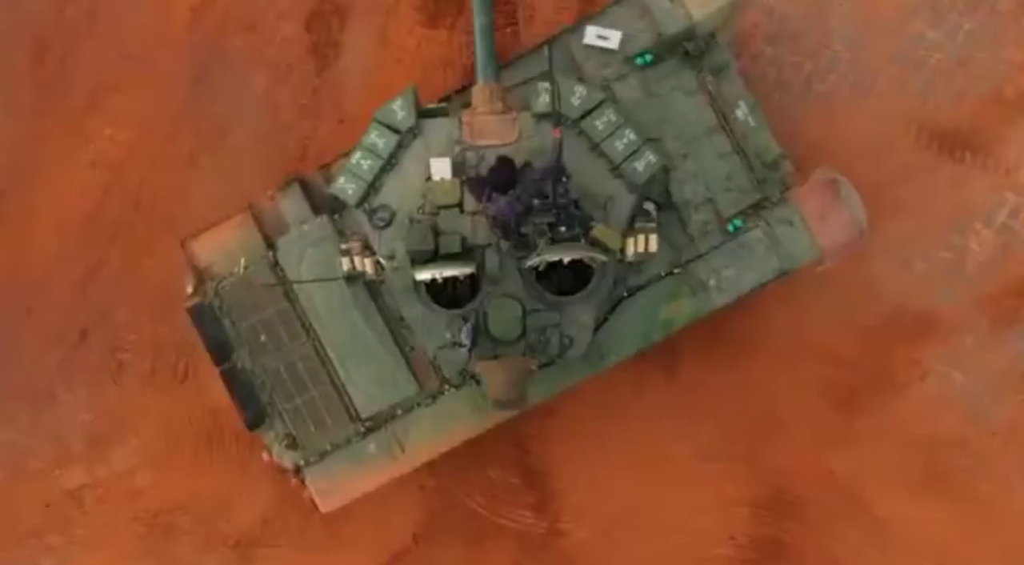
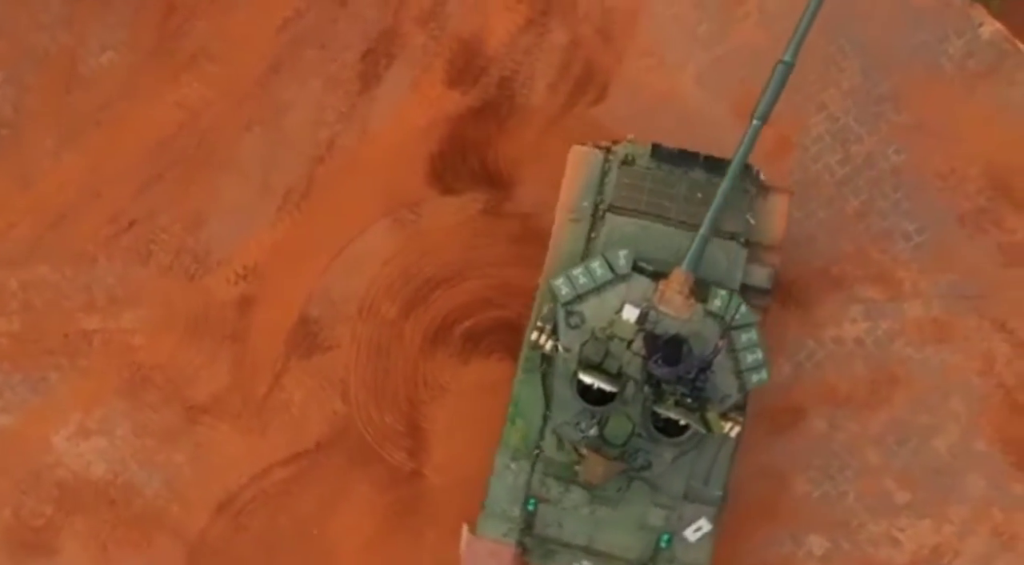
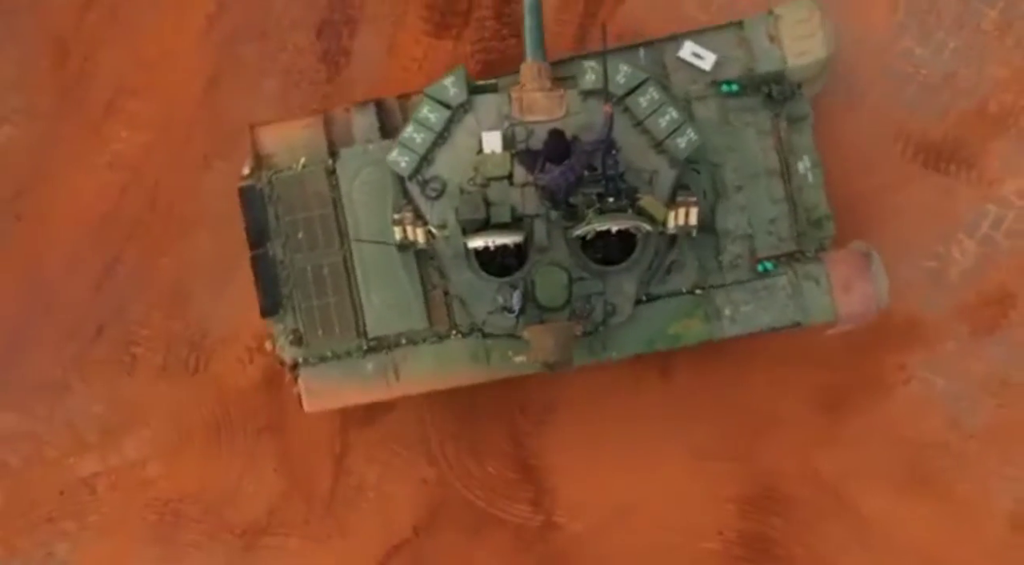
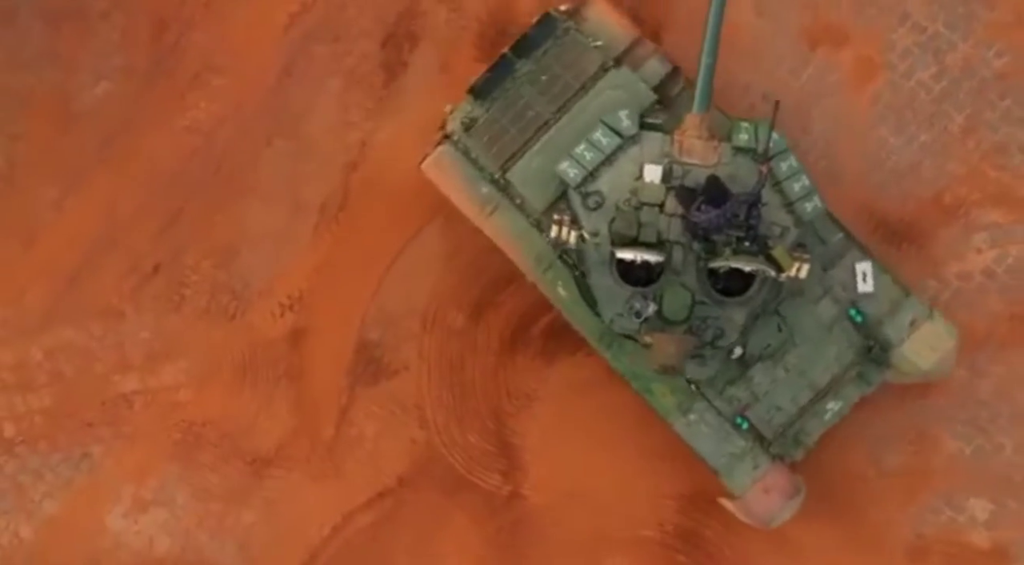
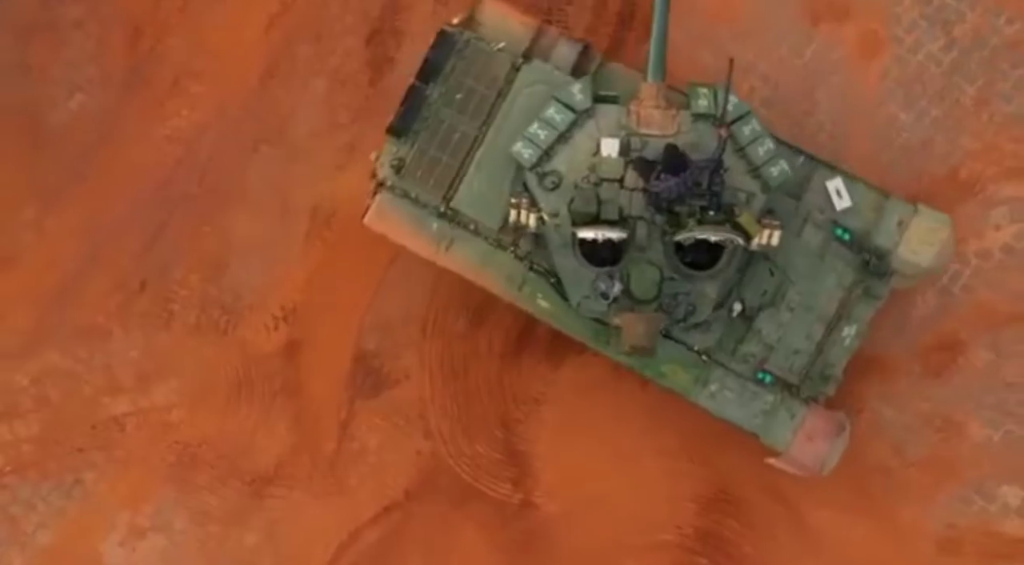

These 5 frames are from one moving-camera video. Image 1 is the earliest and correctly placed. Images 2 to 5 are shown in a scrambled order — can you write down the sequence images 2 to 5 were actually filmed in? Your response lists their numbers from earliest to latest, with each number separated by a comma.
3, 5, 4, 2
